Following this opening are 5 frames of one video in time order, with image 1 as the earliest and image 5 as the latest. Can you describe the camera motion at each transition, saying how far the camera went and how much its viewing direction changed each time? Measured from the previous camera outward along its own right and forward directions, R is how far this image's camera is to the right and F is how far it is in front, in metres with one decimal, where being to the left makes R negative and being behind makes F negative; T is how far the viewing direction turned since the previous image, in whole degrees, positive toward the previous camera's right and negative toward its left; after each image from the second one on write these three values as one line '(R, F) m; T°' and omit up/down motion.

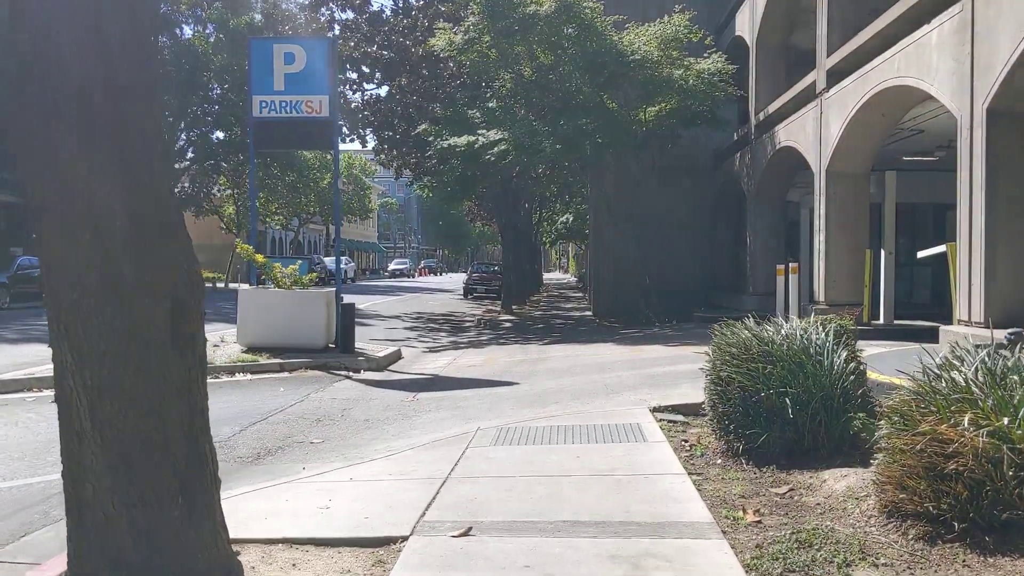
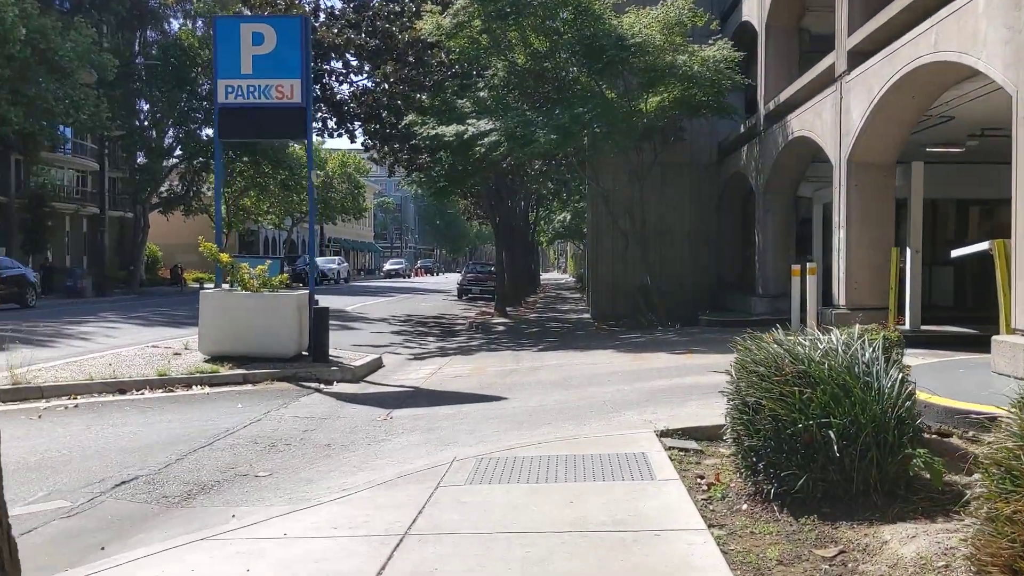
(+0.1, +1.5) m; 0°
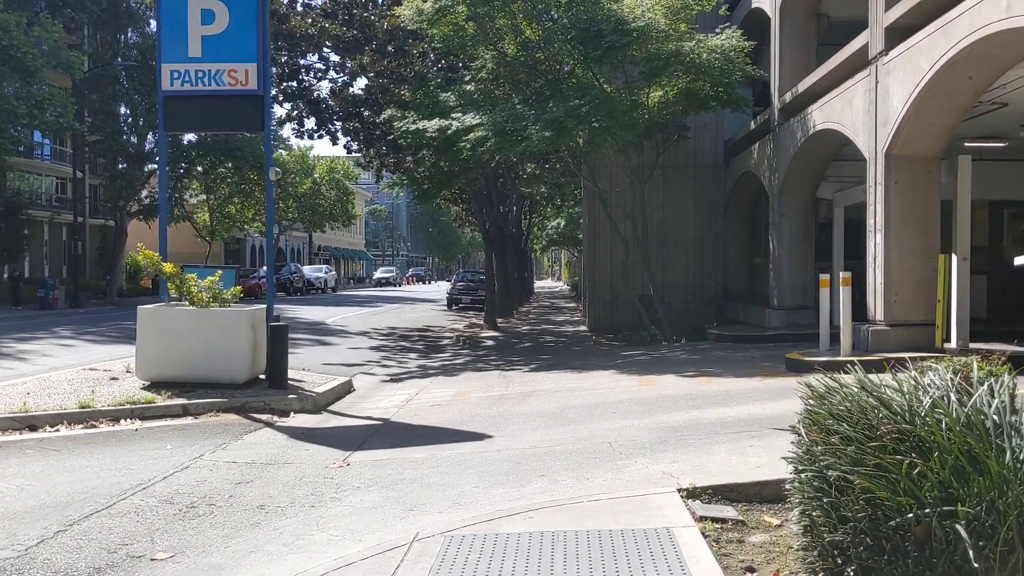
(+0.1, +2.0) m; 0°
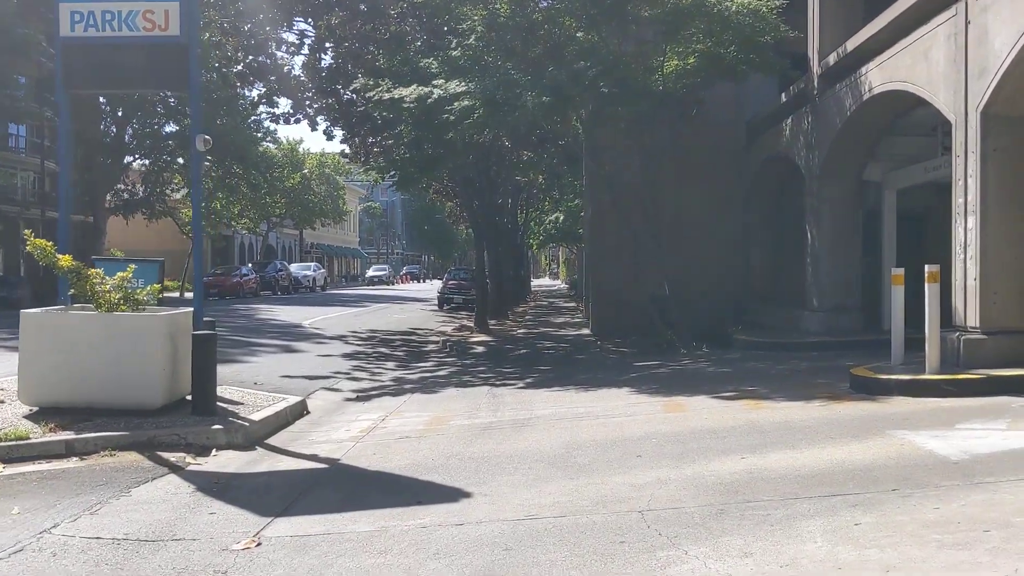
(+0.1, +2.8) m; 0°
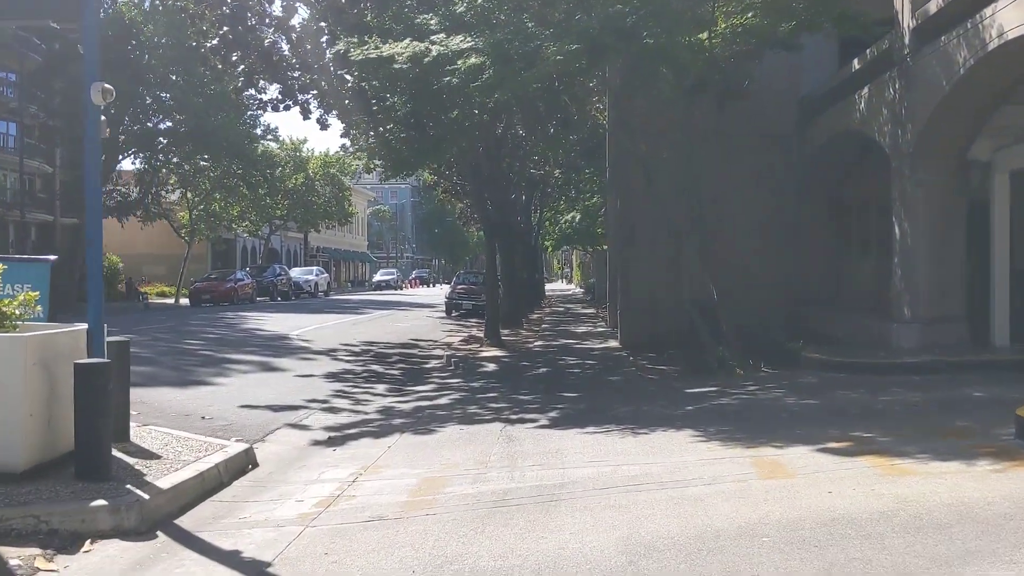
(-0.1, +3.1) m; -1°
